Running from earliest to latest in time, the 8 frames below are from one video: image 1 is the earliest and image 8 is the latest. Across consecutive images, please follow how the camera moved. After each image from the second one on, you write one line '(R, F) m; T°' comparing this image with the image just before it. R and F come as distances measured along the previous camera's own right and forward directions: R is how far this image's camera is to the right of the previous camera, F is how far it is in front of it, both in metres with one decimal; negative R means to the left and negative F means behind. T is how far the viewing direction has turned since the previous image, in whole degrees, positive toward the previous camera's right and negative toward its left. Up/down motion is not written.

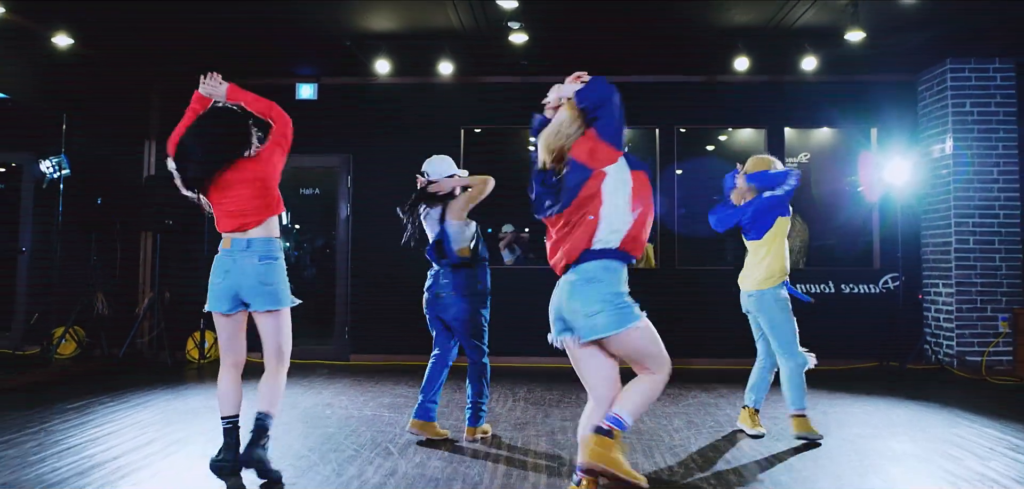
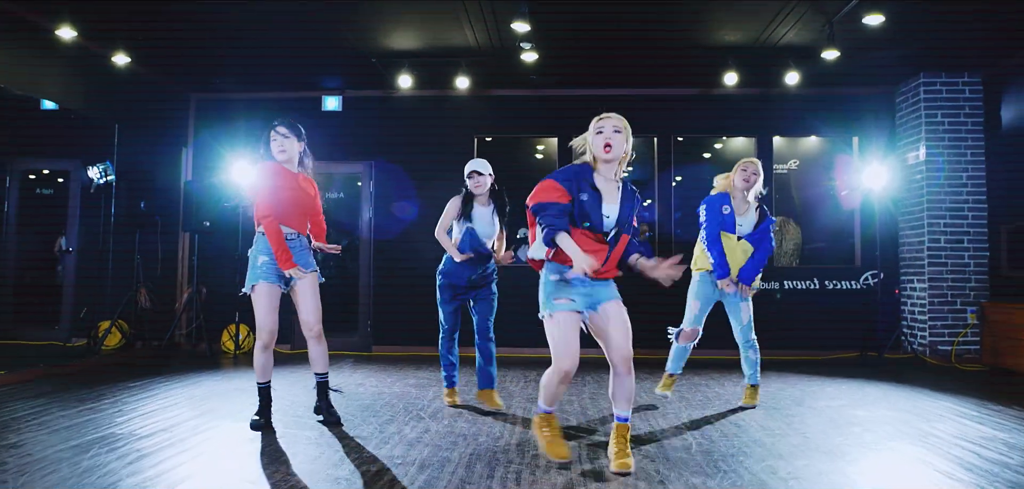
(0.0, -0.6) m; 0°
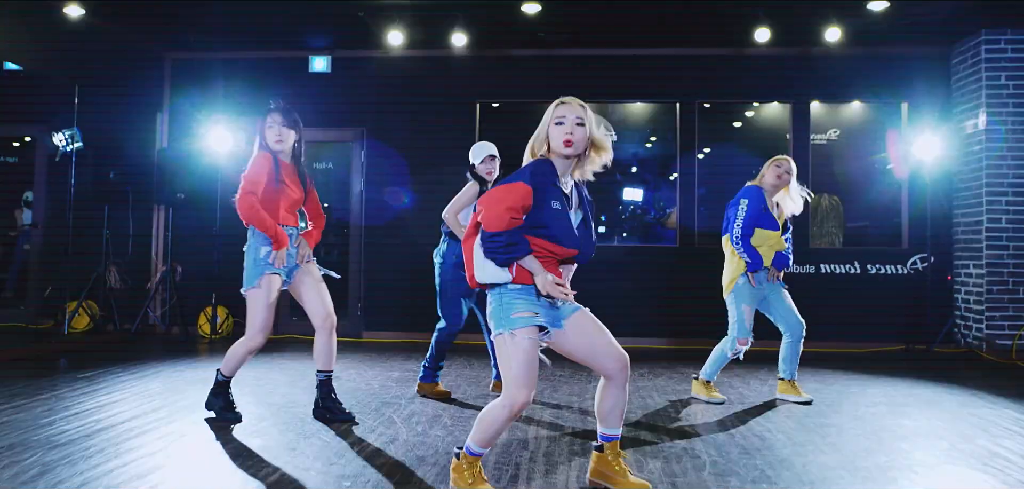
(+0.1, +0.7) m; -1°
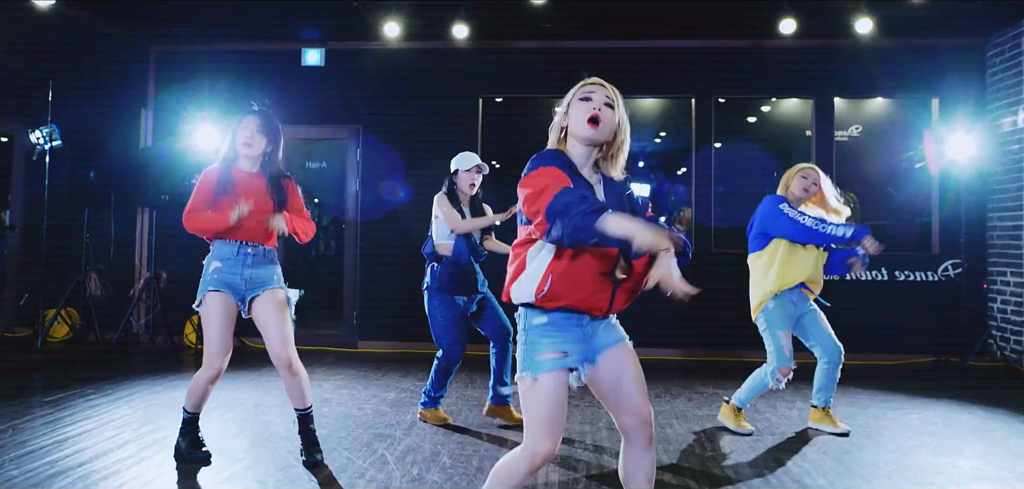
(0.0, +0.4) m; 0°
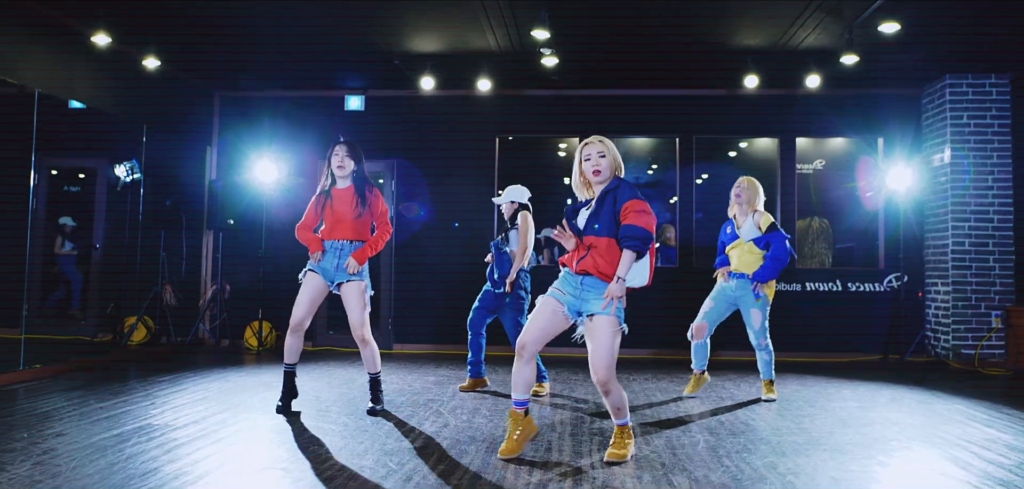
(-0.1, -1.1) m; 0°
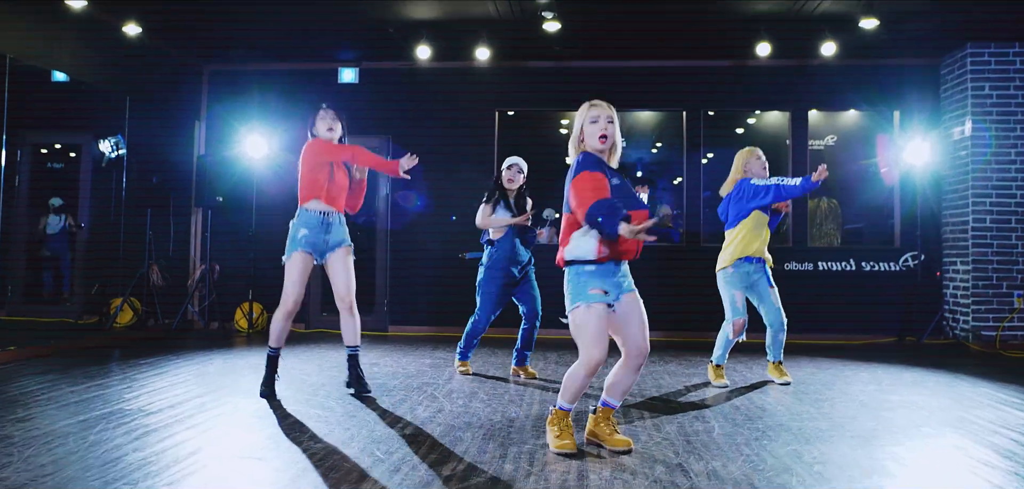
(0.0, +0.3) m; 0°
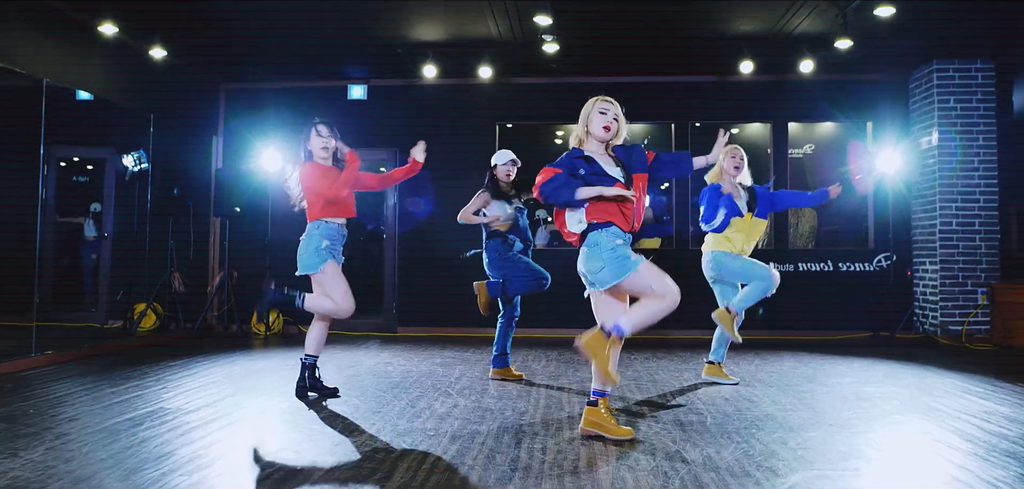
(-0.1, -0.5) m; +1°
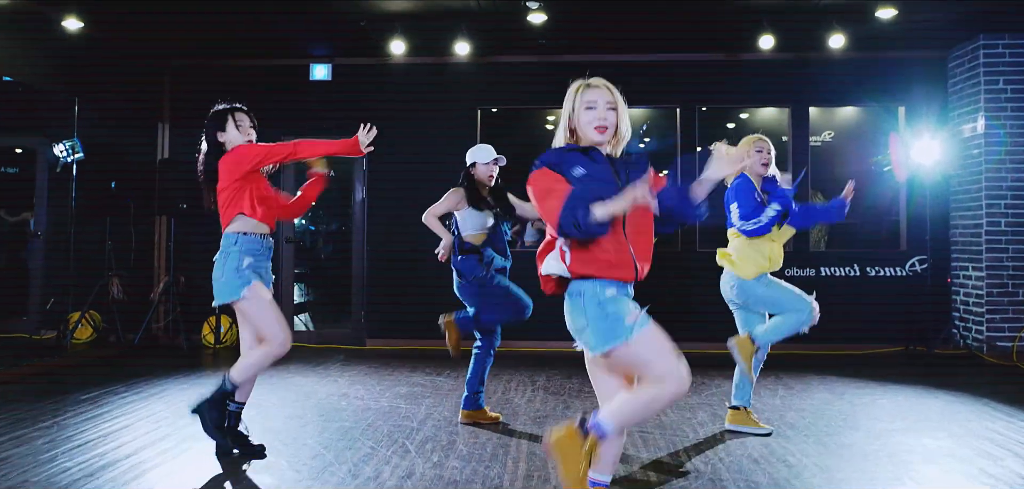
(+0.1, +0.9) m; 0°
